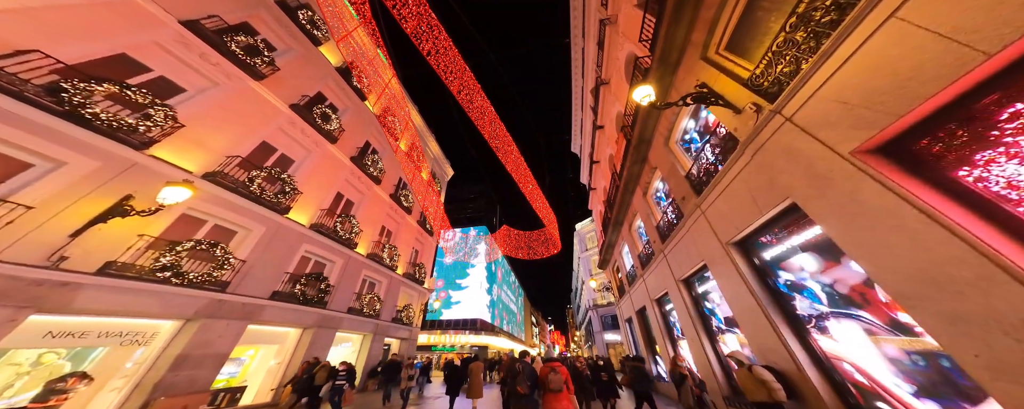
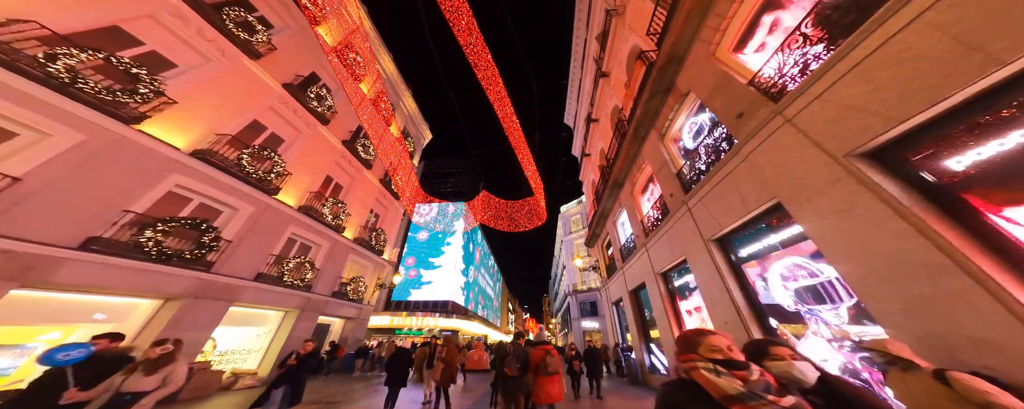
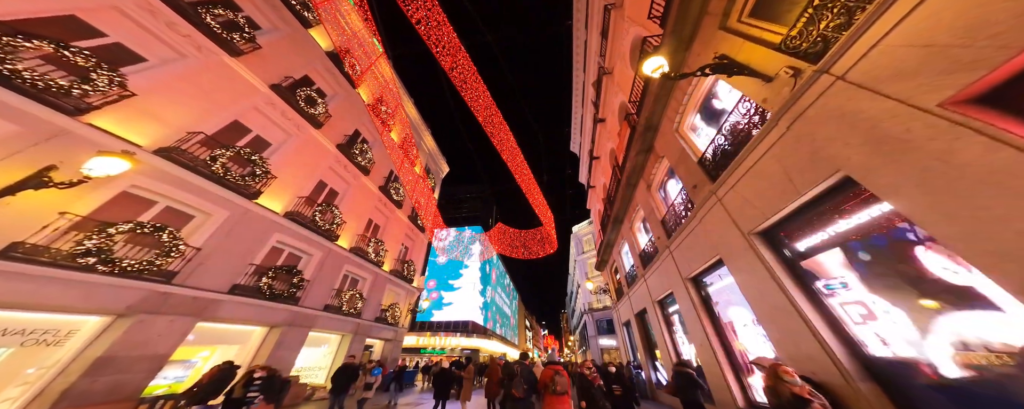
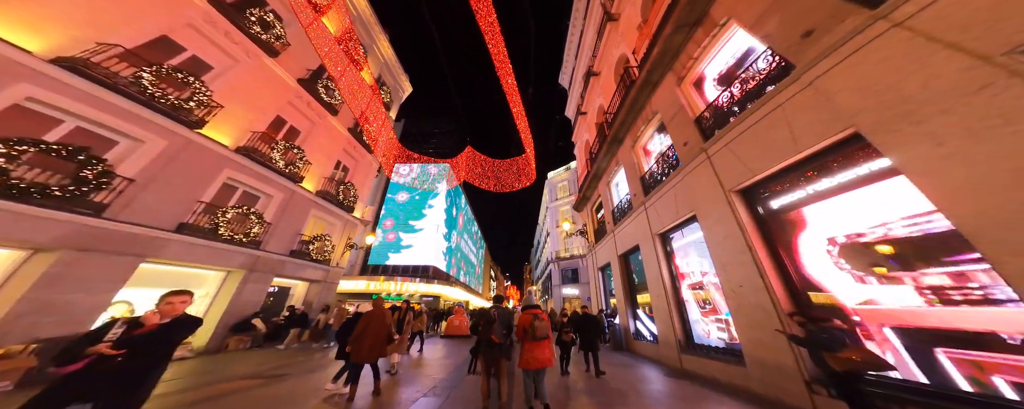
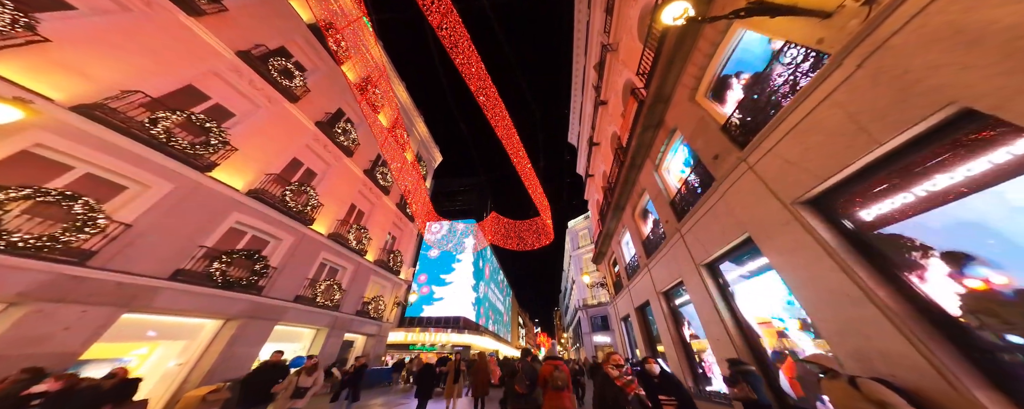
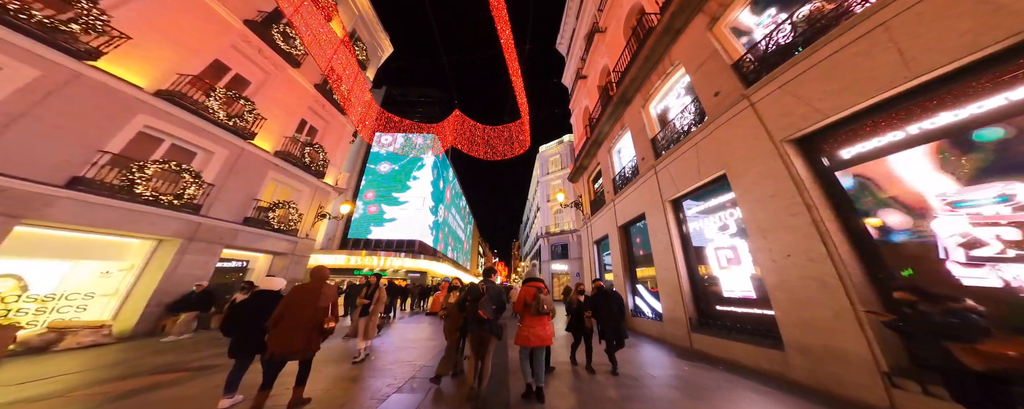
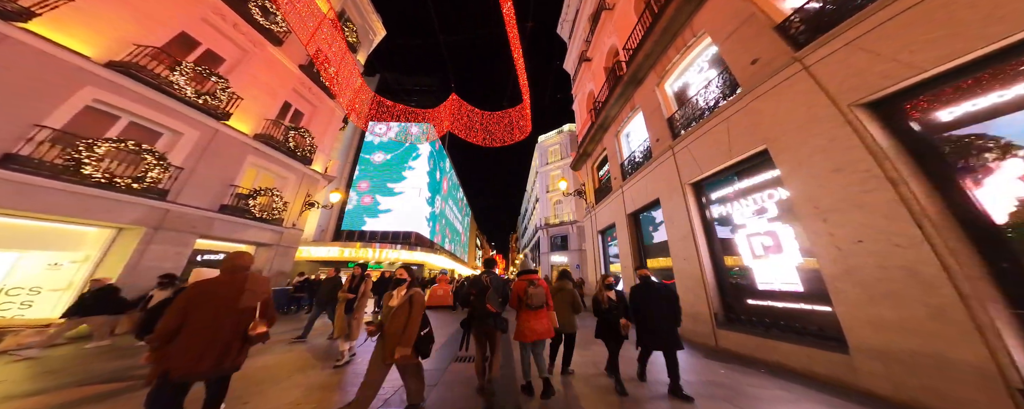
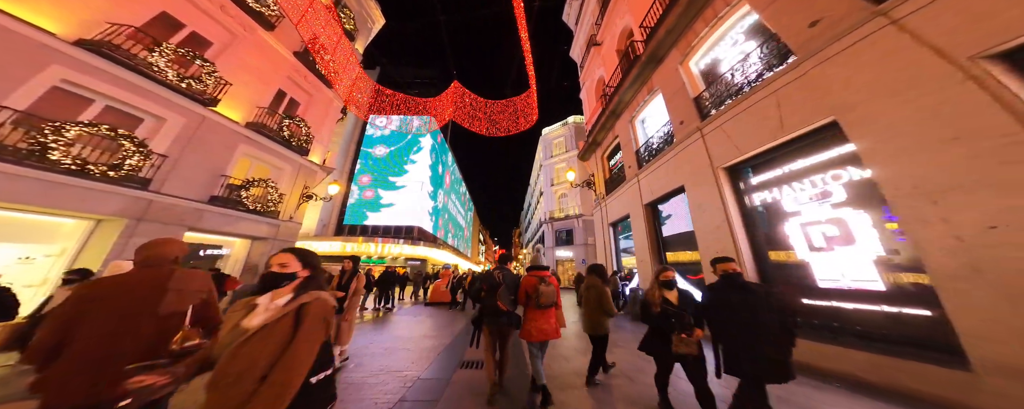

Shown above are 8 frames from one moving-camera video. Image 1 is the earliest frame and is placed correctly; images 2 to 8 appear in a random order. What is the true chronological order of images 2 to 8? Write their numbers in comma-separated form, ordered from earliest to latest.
3, 5, 2, 4, 6, 7, 8
